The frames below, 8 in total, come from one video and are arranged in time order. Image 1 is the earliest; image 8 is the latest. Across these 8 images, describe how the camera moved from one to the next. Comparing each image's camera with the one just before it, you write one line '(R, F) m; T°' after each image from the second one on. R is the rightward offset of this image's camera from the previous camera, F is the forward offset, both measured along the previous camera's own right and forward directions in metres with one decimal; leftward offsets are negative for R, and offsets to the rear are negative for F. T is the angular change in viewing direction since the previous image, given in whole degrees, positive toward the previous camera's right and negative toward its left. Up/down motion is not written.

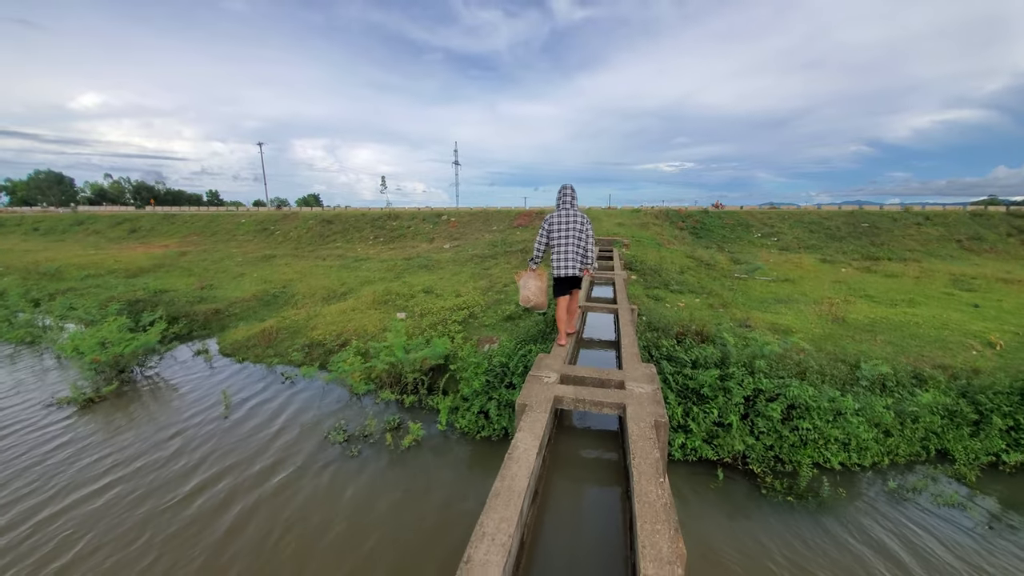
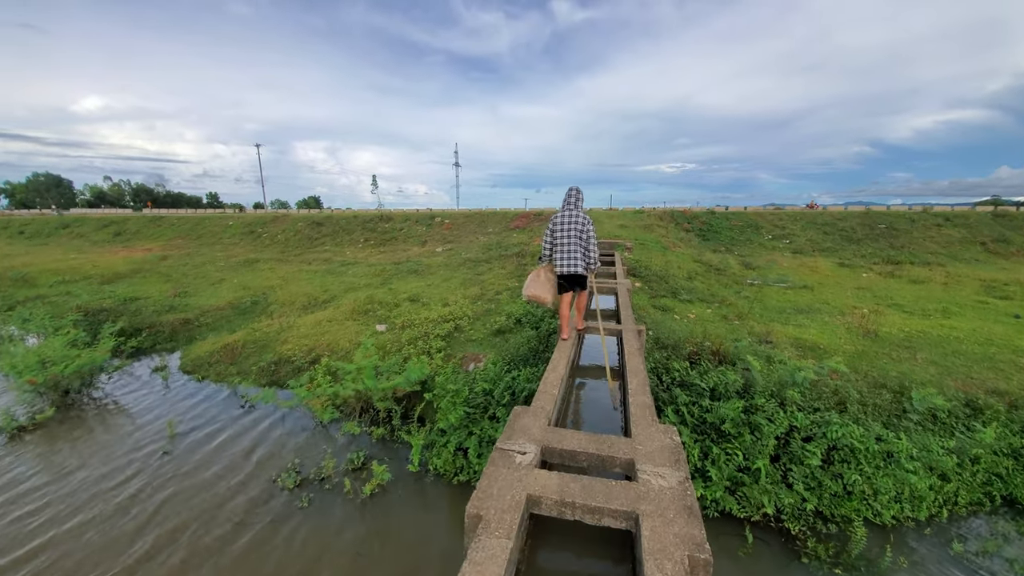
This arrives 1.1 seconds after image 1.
(+0.2, +0.9) m; 0°
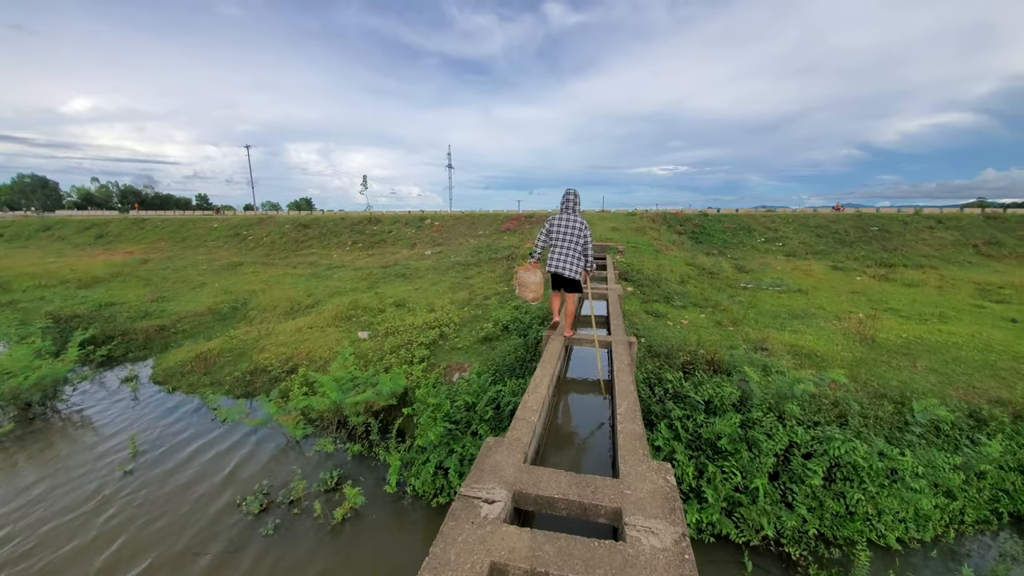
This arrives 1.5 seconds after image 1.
(+0.1, +0.3) m; +1°
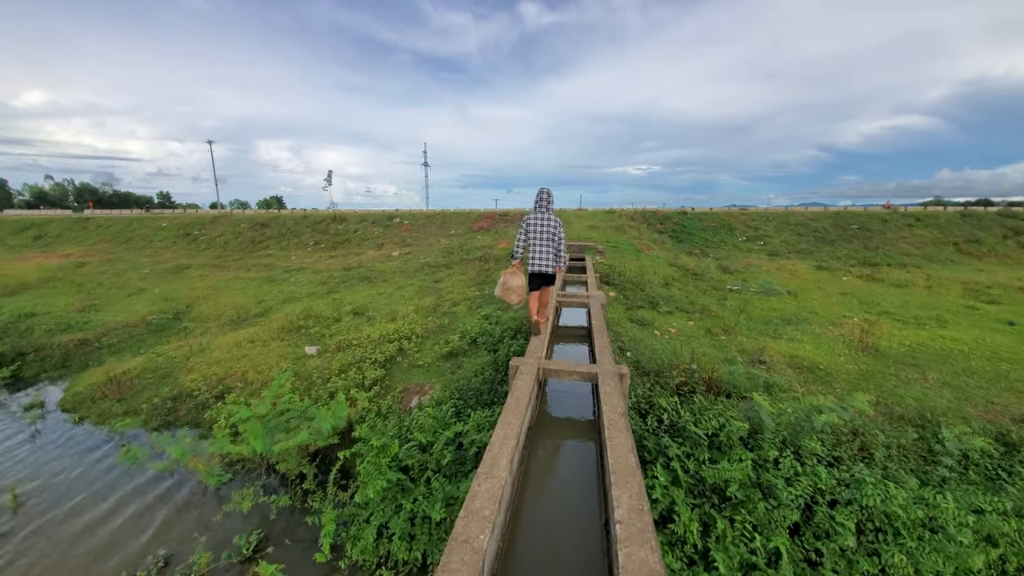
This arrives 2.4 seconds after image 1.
(+0.1, +0.9) m; +3°
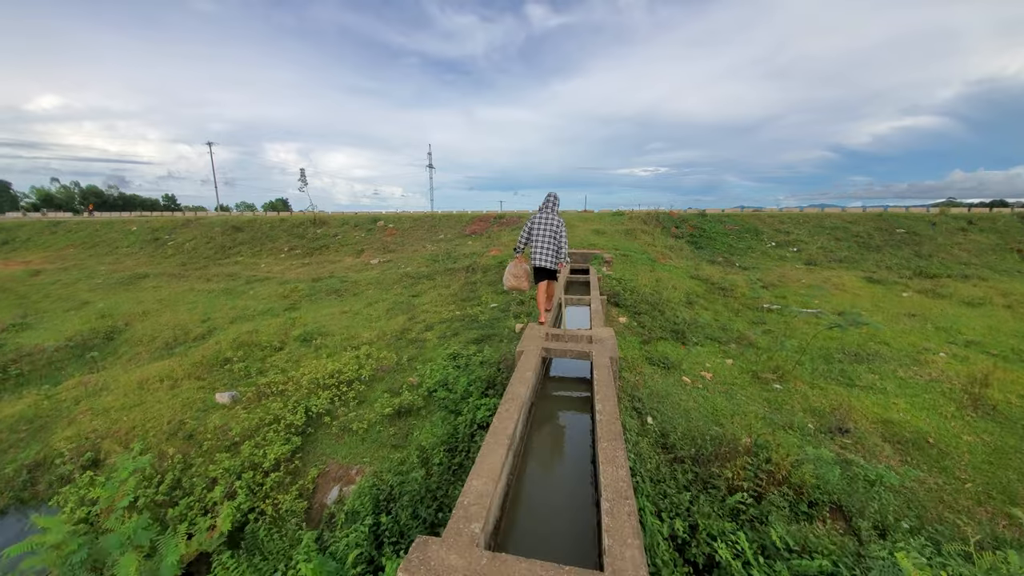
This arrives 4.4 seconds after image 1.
(+0.3, +1.7) m; -1°
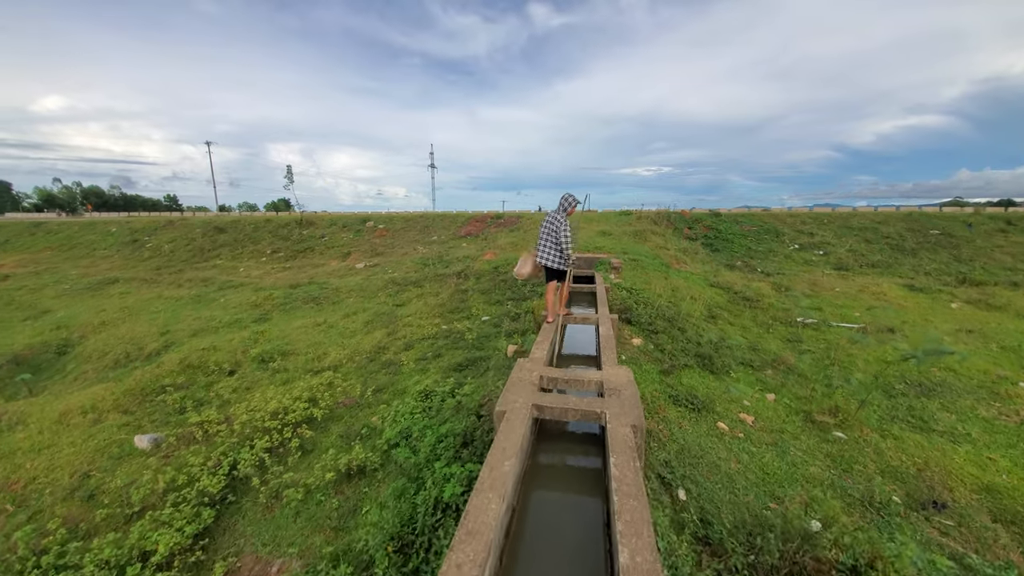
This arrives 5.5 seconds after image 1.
(+0.1, +1.0) m; 0°
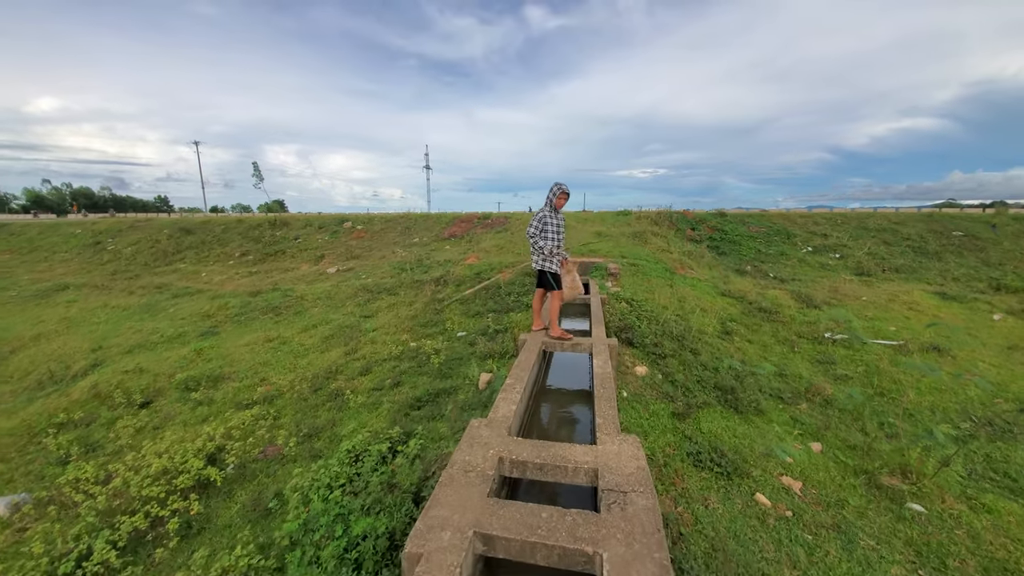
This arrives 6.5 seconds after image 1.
(+0.2, +1.0) m; 0°
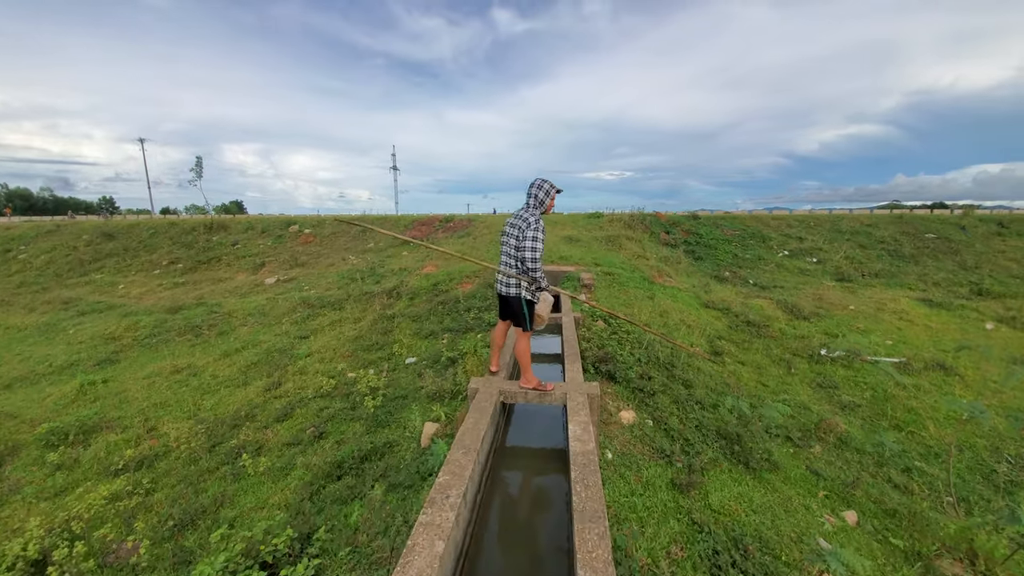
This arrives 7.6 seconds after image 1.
(+0.1, +0.9) m; +4°
